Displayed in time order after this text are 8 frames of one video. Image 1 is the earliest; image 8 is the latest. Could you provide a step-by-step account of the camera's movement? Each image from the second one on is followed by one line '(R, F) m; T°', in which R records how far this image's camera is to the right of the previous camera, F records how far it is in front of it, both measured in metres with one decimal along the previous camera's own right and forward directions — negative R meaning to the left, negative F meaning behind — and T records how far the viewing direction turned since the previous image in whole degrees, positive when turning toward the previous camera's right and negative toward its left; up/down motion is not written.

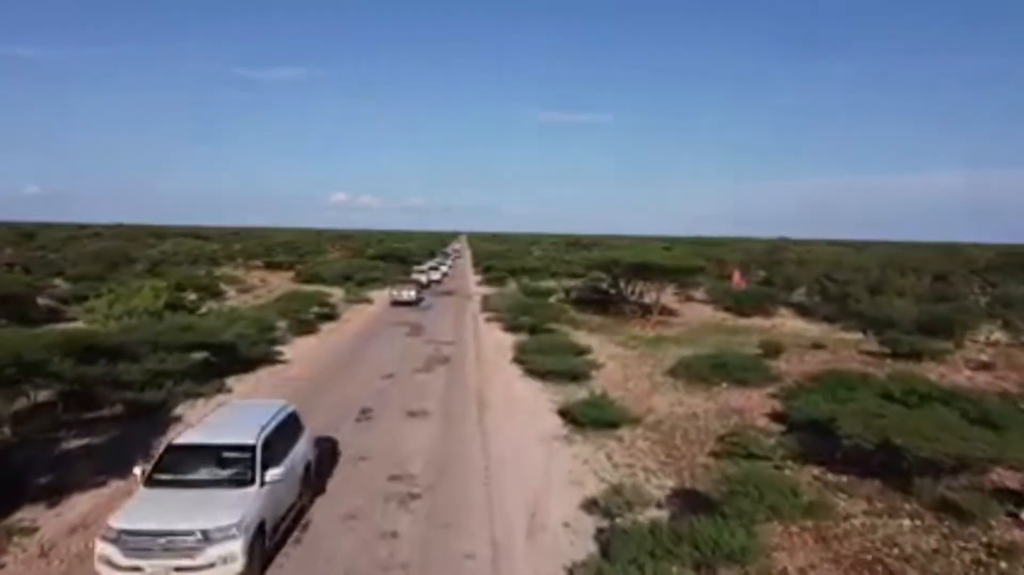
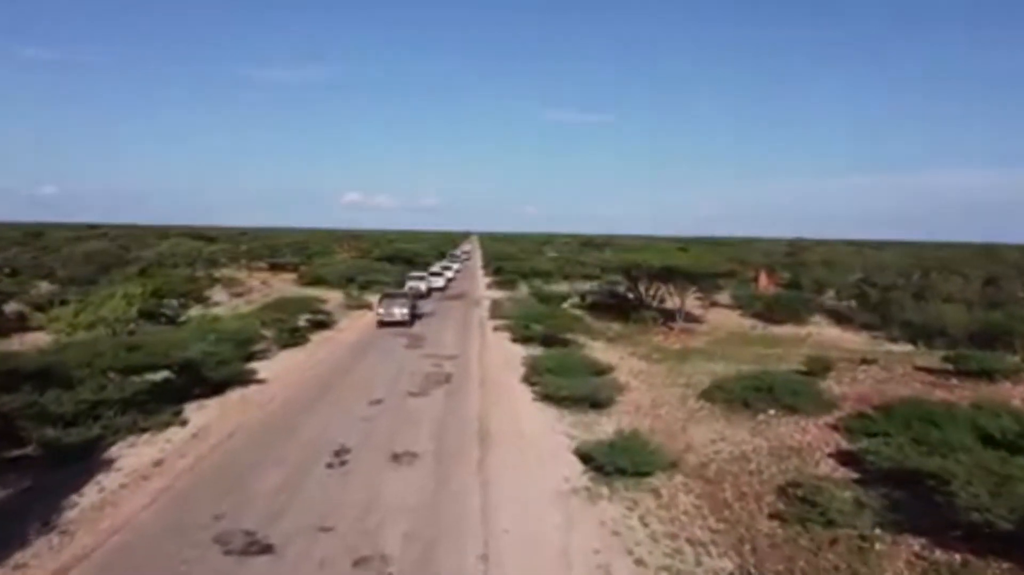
(+0.1, +4.3) m; -1°
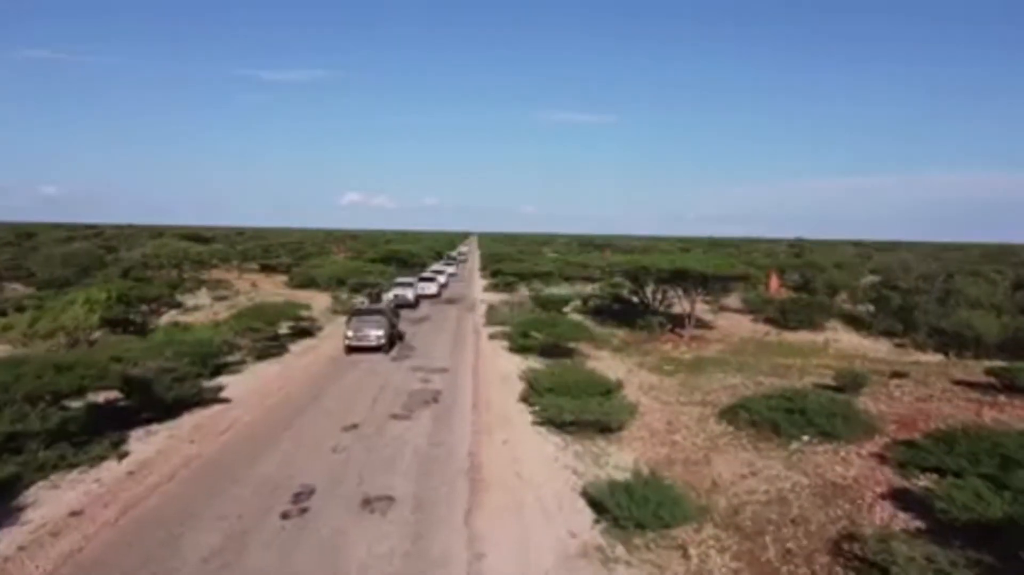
(+0.1, +3.2) m; 0°
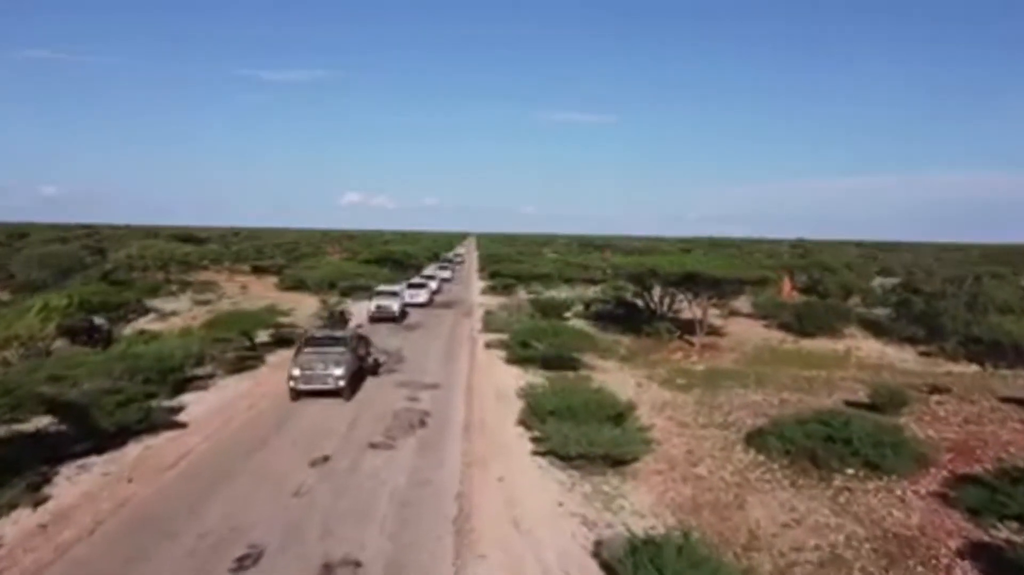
(+0.1, +3.1) m; 0°
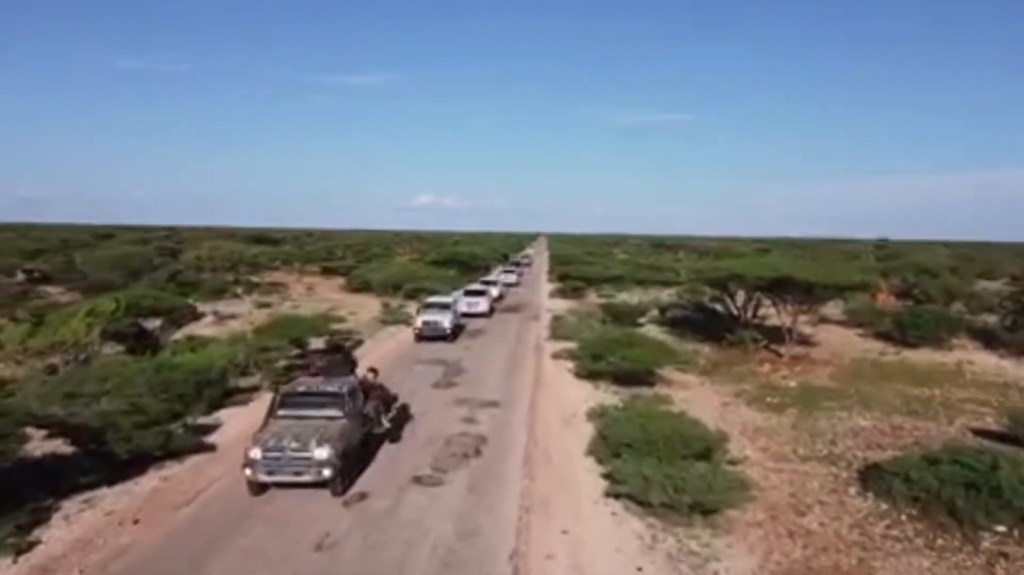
(0.0, +2.9) m; -5°
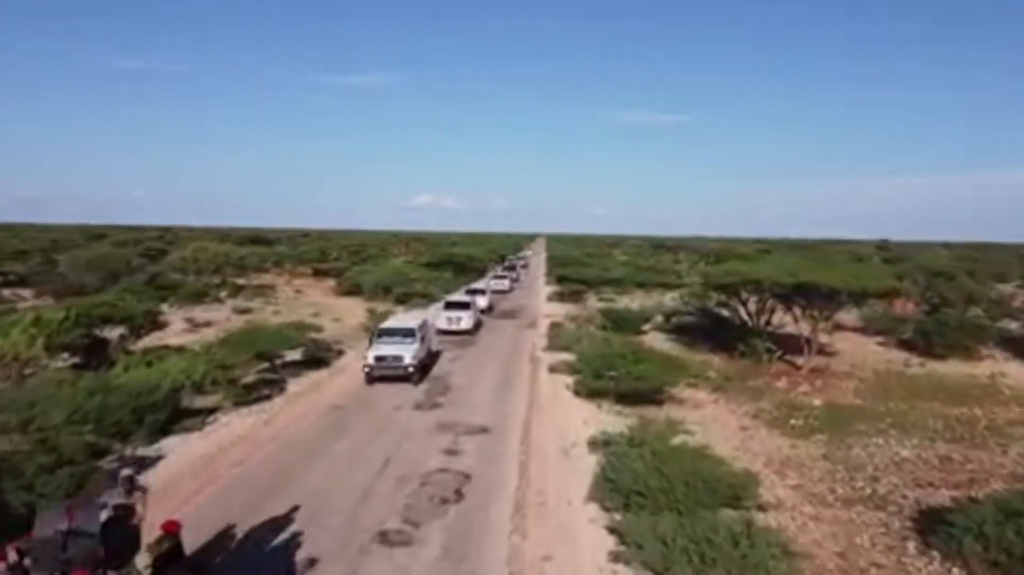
(+0.2, +3.1) m; 0°
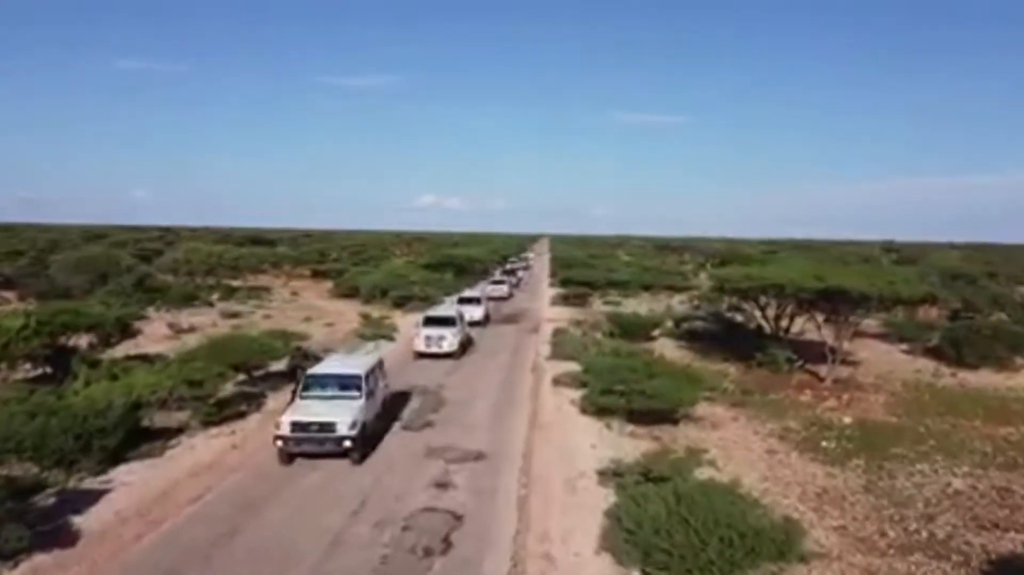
(+0.1, +2.5) m; 0°
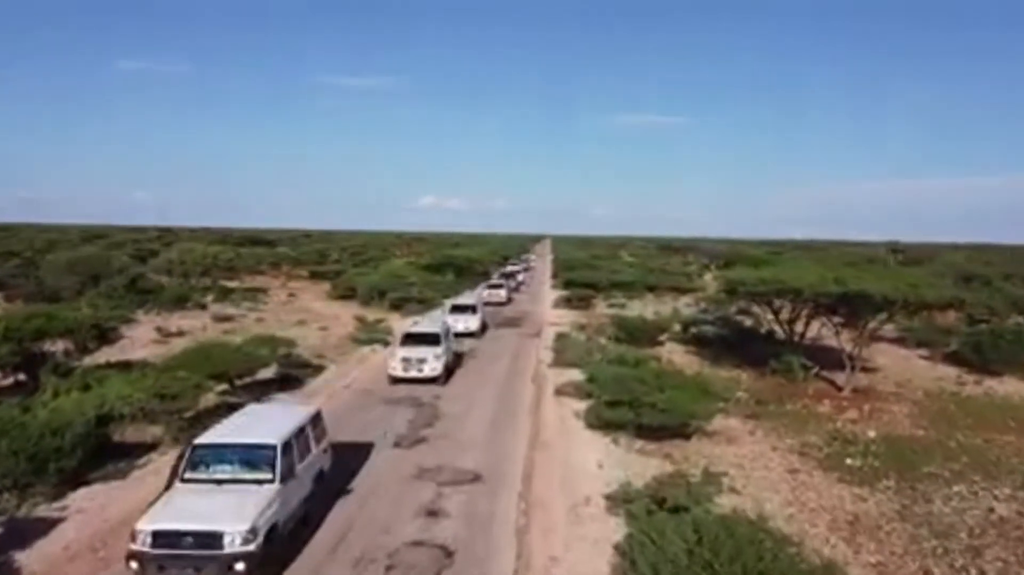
(+0.1, +1.7) m; 0°
